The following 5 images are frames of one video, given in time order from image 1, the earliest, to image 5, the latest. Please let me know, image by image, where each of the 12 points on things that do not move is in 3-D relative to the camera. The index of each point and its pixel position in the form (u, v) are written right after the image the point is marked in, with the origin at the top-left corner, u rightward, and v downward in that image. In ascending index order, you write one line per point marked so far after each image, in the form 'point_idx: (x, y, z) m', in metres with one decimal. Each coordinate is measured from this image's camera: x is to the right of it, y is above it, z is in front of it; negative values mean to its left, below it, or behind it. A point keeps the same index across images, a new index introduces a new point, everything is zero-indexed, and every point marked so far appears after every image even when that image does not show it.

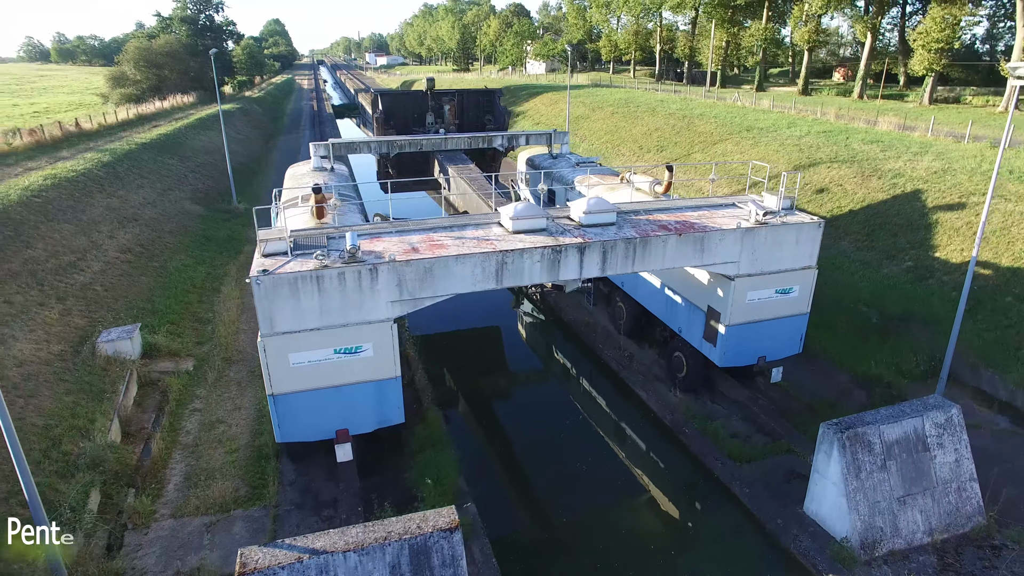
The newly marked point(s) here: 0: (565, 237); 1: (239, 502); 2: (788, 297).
0: (+0.8, +0.8, +8.8) m
1: (-4.0, -3.2, +8.7) m
2: (+4.9, -0.2, +10.3) m
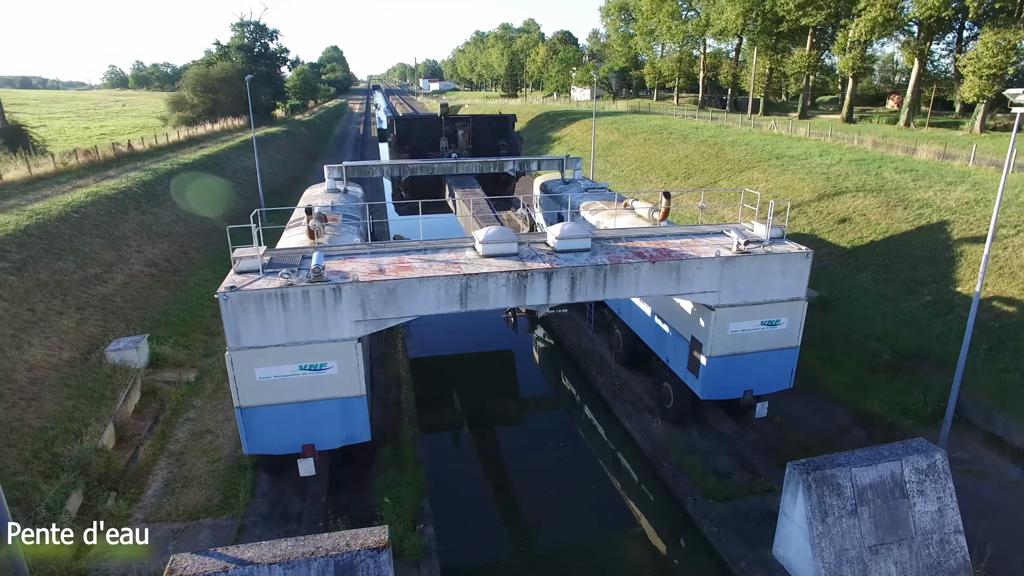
0: (+0.3, +0.4, +8.8) m
1: (-4.6, -3.4, +8.9) m
2: (+4.5, -0.7, +10.0) m
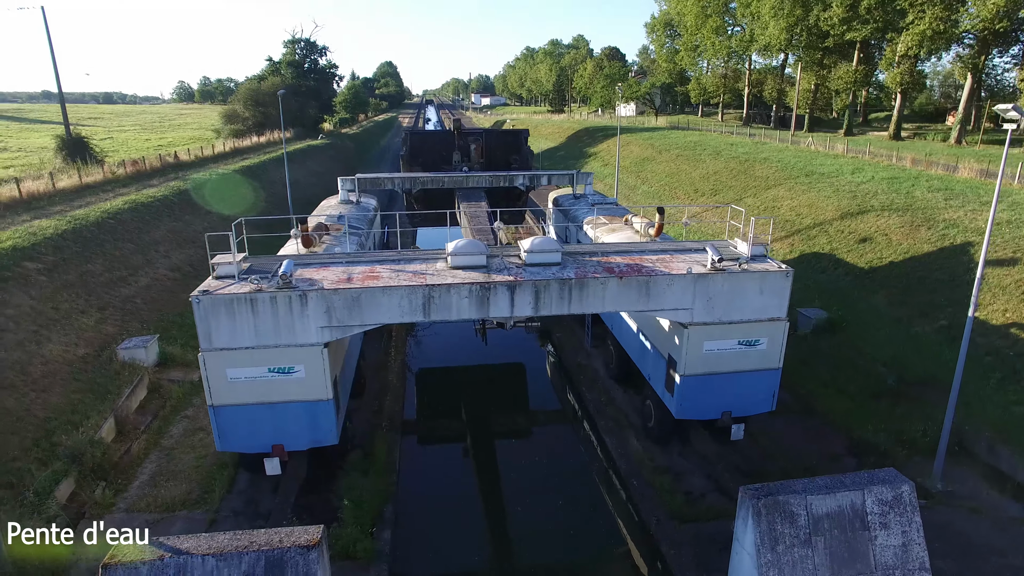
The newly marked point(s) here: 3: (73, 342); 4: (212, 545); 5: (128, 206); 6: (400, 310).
0: (-0.2, +0.2, +8.9) m
1: (-5.2, -3.4, +9.4) m
2: (+4.0, -1.0, +9.7) m
3: (-9.6, -1.2, +12.8) m
4: (-3.2, -2.8, +6.3) m
5: (-13.1, +2.8, +19.9) m
6: (-1.6, -0.3, +8.5) m
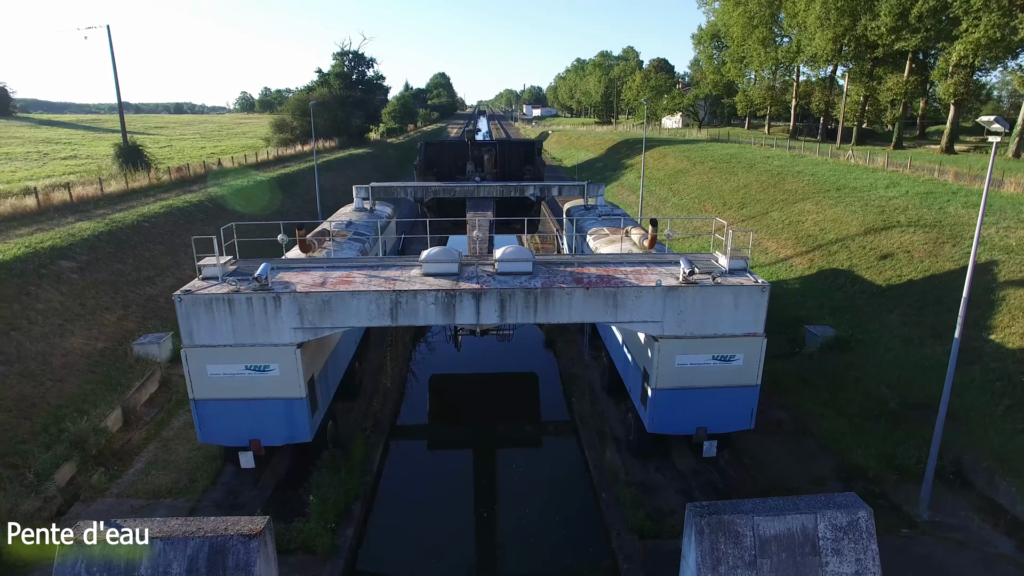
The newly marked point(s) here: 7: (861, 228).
0: (-0.7, +0.1, +9.1) m
1: (-5.7, -3.4, +9.9) m
2: (+3.6, -1.3, +9.6) m
3: (-9.8, -1.1, +13.7) m
4: (-4.0, -2.8, +6.7) m
5: (-12.6, +2.8, +21.1) m
6: (-2.2, -0.4, +8.8) m
7: (+11.6, +2.0, +19.4) m
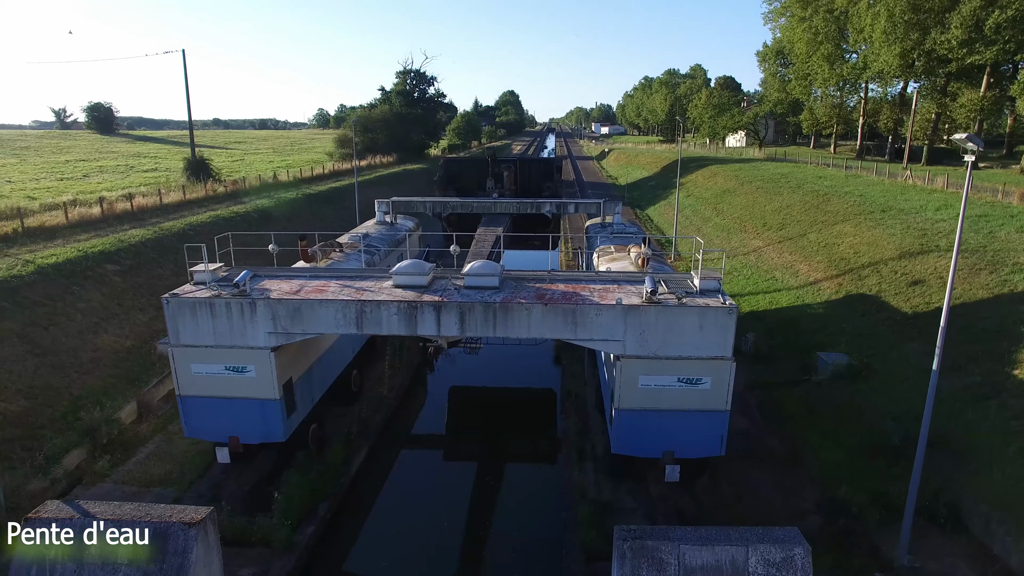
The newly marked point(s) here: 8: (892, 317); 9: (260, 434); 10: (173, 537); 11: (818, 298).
0: (-1.3, -0.1, +9.4) m
1: (-6.3, -3.5, +10.6) m
2: (+3.0, -1.6, +9.3) m
3: (-9.9, -1.2, +14.9) m
4: (-4.9, -2.8, +7.3) m
5: (-11.7, +2.6, +22.7) m
6: (-2.8, -0.5, +9.2) m
7: (+12.1, +1.1, +18.3) m
8: (+9.8, -0.8, +15.2) m
9: (-4.3, -2.5, +9.9) m
10: (-4.1, -3.0, +7.1) m
11: (+9.5, -0.3, +18.1) m
